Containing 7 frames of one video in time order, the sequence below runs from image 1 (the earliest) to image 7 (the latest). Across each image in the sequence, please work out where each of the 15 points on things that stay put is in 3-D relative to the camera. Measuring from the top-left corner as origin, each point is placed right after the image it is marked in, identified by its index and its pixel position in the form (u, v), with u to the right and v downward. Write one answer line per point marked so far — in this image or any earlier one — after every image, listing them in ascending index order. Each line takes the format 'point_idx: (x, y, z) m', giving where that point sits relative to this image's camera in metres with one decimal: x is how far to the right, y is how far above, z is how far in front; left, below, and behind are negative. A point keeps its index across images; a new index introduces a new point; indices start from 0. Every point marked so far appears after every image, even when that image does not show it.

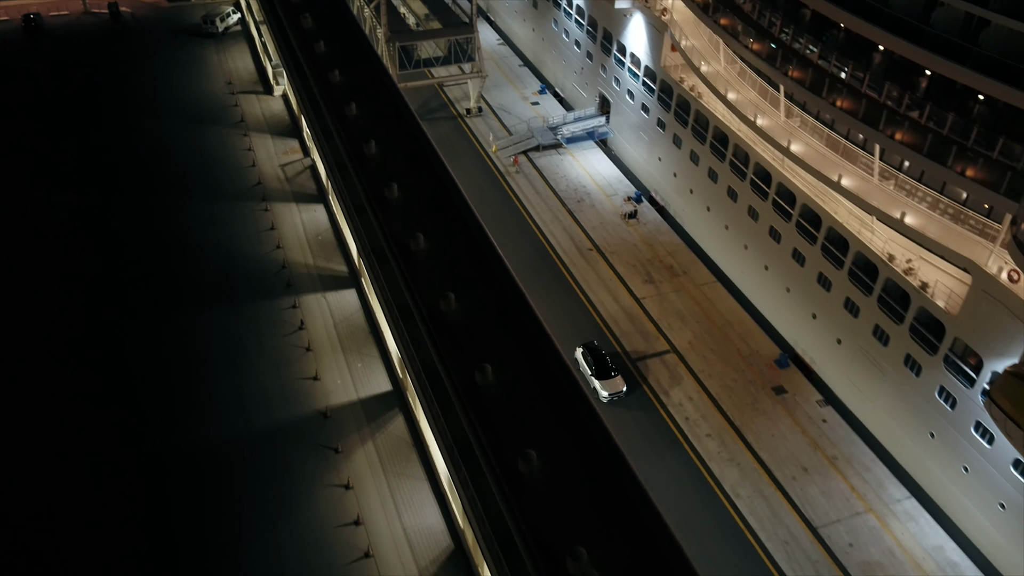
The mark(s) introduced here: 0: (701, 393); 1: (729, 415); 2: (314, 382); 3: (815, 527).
0: (+4.2, -2.3, +19.9) m
1: (+4.7, -2.7, +19.4) m
2: (-4.4, -2.1, +20.0) m
3: (+5.8, -4.5, +17.1) m
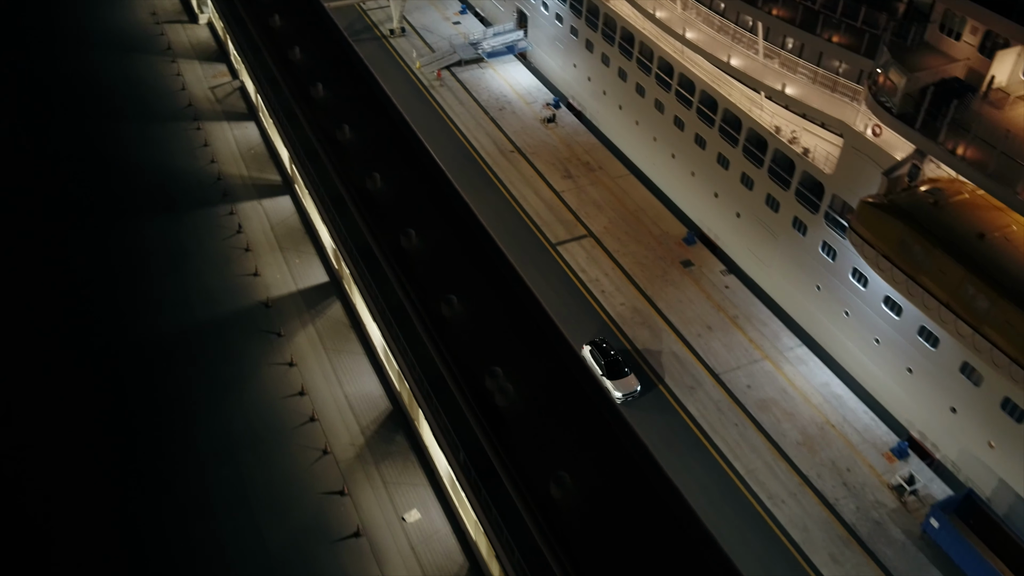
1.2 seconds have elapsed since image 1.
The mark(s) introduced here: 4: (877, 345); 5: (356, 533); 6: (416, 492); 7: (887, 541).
0: (+2.5, +0.4, +21.6) m
1: (+3.1, 0.0, +21.2) m
2: (-6.1, +0.2, +21.2) m
3: (+4.4, -1.8, +19.0) m
4: (+7.3, -1.2, +18.0) m
5: (-2.8, -4.3, +15.8) m
6: (-1.8, -3.8, +16.7) m
7: (+6.7, -4.5, +16.0) m
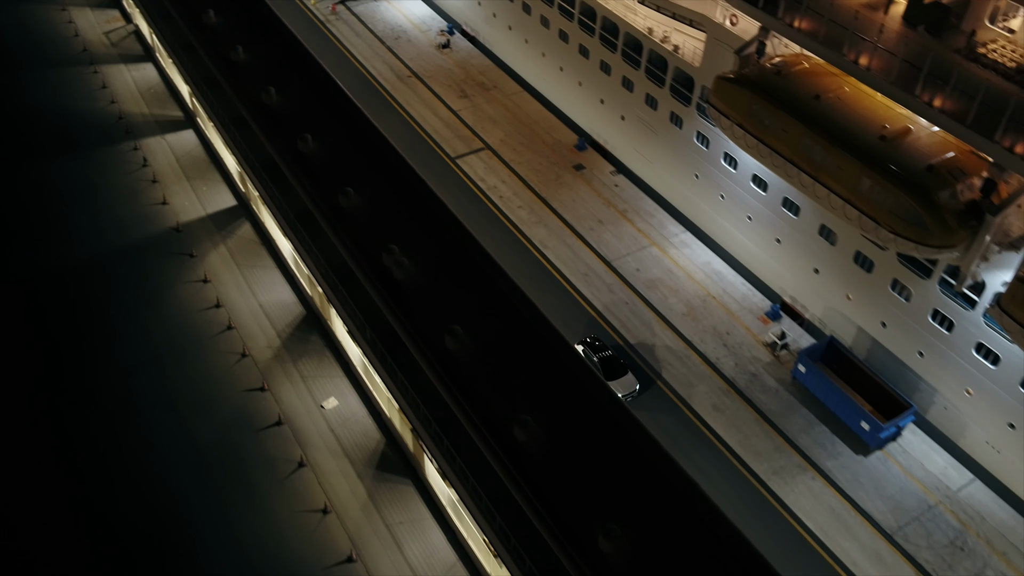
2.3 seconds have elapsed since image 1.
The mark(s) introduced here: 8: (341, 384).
0: (0.0, +2.8, +22.9) m
1: (+0.6, +2.4, +22.5) m
2: (-8.5, +2.0, +21.8) m
3: (+2.2, +0.6, +20.5) m
4: (+5.2, +1.4, +19.7) m
5: (-4.4, -2.5, +16.9) m
6: (-3.6, -1.9, +17.8) m
7: (+5.0, -2.0, +17.8) m
8: (-3.4, -1.9, +17.8) m
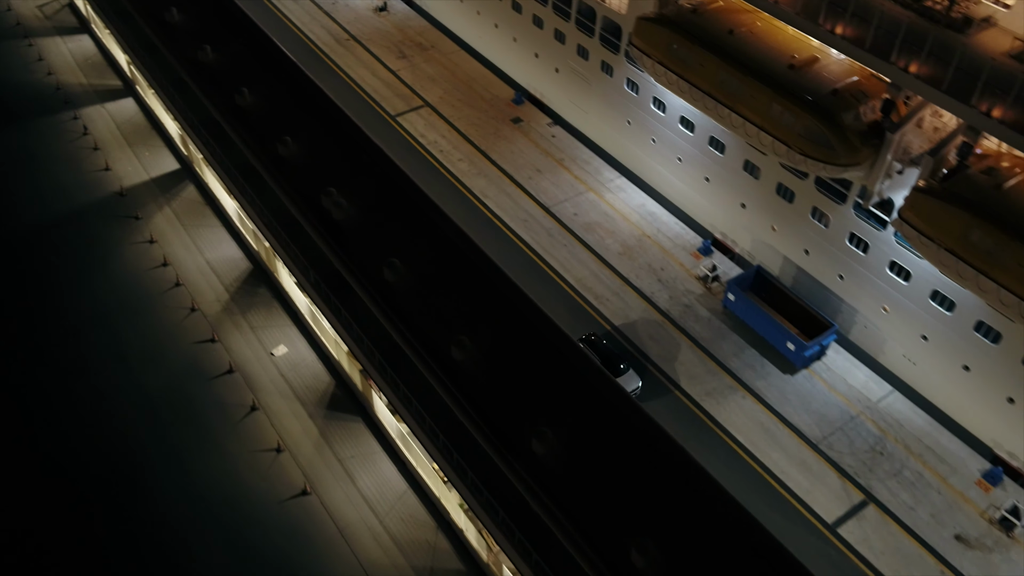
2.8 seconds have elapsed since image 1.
0: (-1.6, +4.1, +23.4) m
1: (-0.9, +3.7, +23.1) m
2: (-9.9, +2.8, +22.0) m
3: (+0.8, +1.9, +21.2) m
4: (+3.8, +2.9, +20.5) m
5: (-5.5, -1.6, +17.4) m
6: (-4.7, -0.9, +18.3) m
7: (+3.8, -0.6, +18.7) m
8: (-4.5, -0.9, +18.3) m
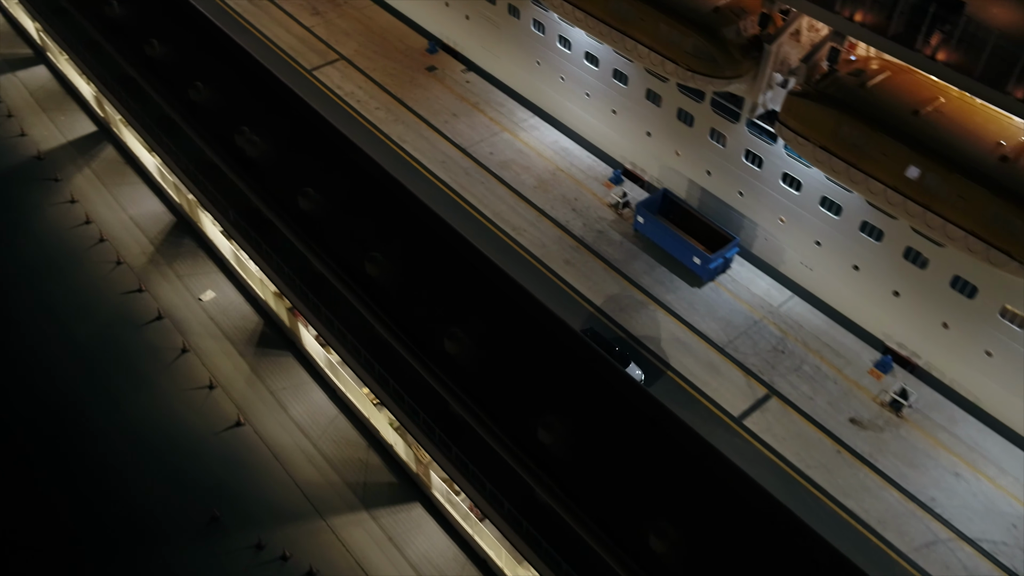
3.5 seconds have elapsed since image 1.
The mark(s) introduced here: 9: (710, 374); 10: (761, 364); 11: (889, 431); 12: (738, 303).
0: (-3.8, +5.5, +23.9) m
1: (-3.1, +5.1, +23.6) m
2: (-12.0, +3.7, +22.0) m
3: (-1.2, +3.4, +21.9) m
4: (+1.8, +4.5, +21.4) m
5: (-7.0, -0.6, +17.8) m
6: (-6.3, +0.2, +18.8) m
7: (+2.1, +1.0, +19.6) m
8: (-6.2, +0.2, +18.8) m
9: (+3.8, -1.6, +17.0) m
10: (+4.8, -1.5, +17.3) m
11: (+6.8, -2.6, +16.2) m
12: (+4.6, -0.3, +18.4) m
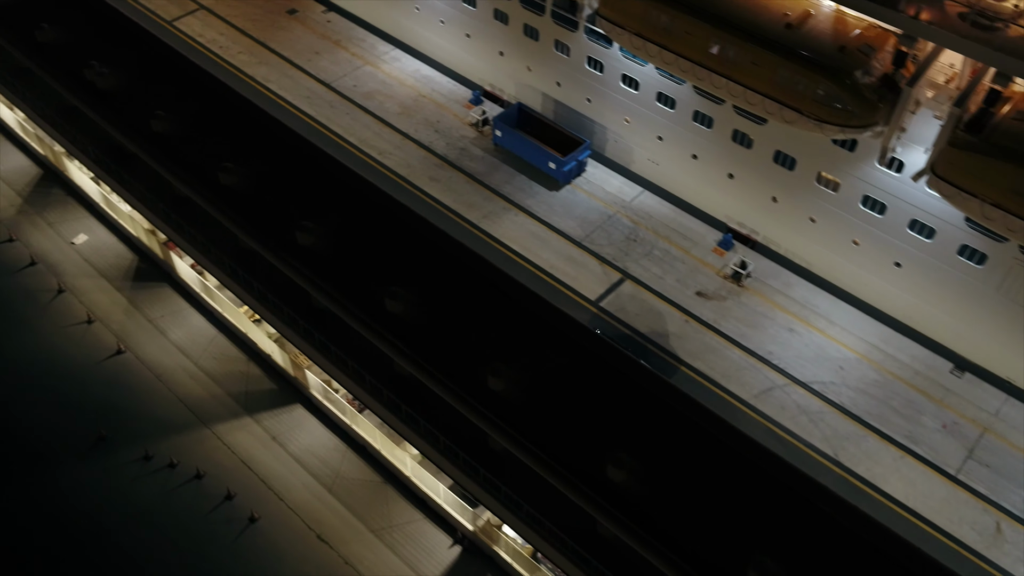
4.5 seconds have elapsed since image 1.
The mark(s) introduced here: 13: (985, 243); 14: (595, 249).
0: (-7.6, +7.0, +24.2) m
1: (-6.9, +6.7, +24.0) m
2: (-15.4, +4.4, +21.7) m
3: (-4.6, +5.1, +22.5) m
4: (-1.7, +6.5, +22.2) m
5: (-9.7, +0.5, +18.1) m
6: (-9.2, +1.4, +19.1) m
7: (-1.0, +3.0, +20.6) m
8: (-9.0, +1.4, +19.1) m
9: (+1.2, +0.5, +18.3) m
10: (+2.1, +0.7, +18.6) m
11: (+4.3, -0.2, +17.8) m
12: (+1.8, +1.9, +19.7) m
13: (+8.0, +0.8, +15.1) m
14: (+1.7, +0.8, +18.6) m
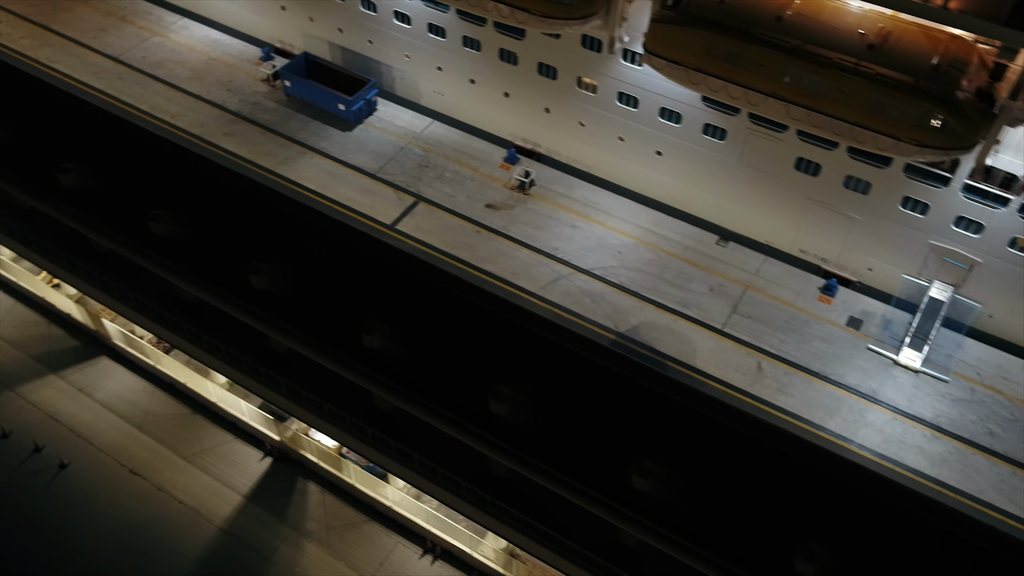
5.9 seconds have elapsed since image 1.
0: (-13.4, +7.2, +23.8) m
1: (-12.6, +7.1, +23.7) m
2: (-20.4, +3.6, +20.5) m
3: (-10.0, +5.8, +22.6) m
4: (-7.3, +7.6, +22.6) m
5: (-13.8, +0.5, +17.6) m
6: (-13.5, +1.5, +18.7) m
7: (-5.8, +4.2, +21.1) m
8: (-13.4, +1.5, +18.7) m
9: (-3.1, +2.0, +19.1) m
10: (-2.3, +2.4, +19.5) m
11: (+0.1, +1.7, +19.0) m
12: (-2.9, +3.5, +20.6) m
13: (+3.9, +3.2, +16.7) m
14: (-2.7, +2.4, +19.5) m
